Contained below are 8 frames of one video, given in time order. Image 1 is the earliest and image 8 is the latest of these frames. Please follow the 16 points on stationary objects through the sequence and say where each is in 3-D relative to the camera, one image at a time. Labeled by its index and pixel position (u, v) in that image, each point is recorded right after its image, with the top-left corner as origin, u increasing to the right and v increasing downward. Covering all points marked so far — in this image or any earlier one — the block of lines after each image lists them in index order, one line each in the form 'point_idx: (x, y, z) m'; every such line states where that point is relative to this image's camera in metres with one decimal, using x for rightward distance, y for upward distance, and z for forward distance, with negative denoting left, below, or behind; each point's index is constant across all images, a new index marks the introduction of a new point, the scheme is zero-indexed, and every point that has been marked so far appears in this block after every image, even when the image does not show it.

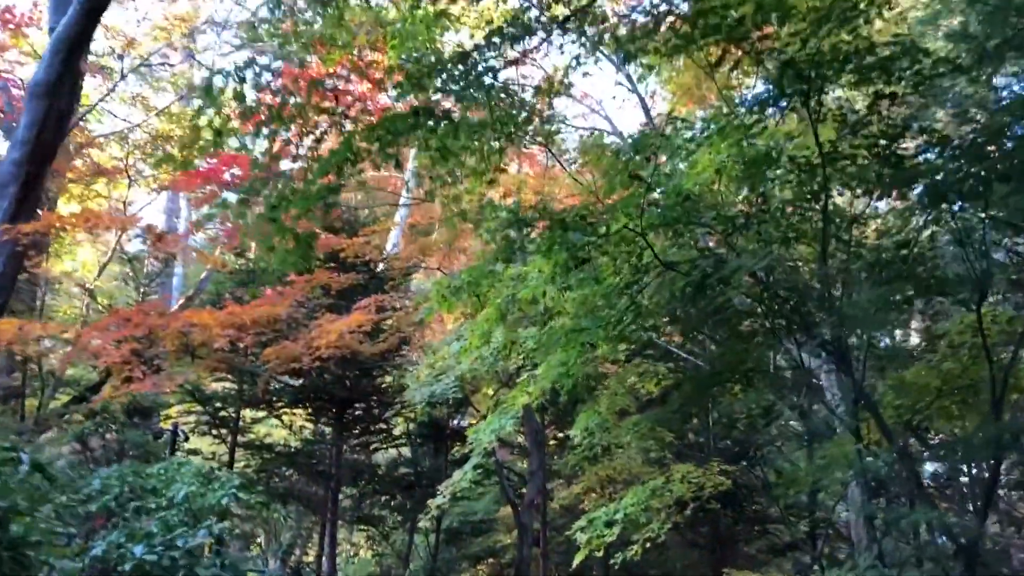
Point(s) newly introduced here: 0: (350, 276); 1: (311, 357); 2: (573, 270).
0: (-1.4, +0.1, +7.9) m
1: (-1.7, -0.5, +7.5) m
2: (+0.3, +0.1, +4.3) m
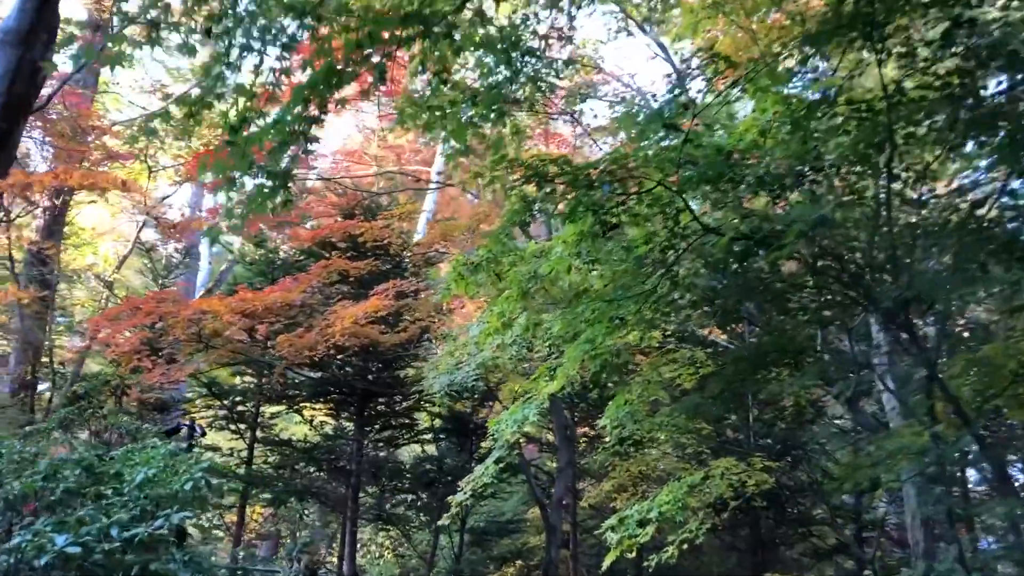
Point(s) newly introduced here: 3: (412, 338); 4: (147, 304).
0: (-1.2, +0.2, +7.6) m
1: (-1.4, -0.4, +7.1) m
2: (+0.4, +0.2, +3.8) m
3: (-0.8, -0.4, +7.5) m
4: (-2.7, -0.1, +6.7) m
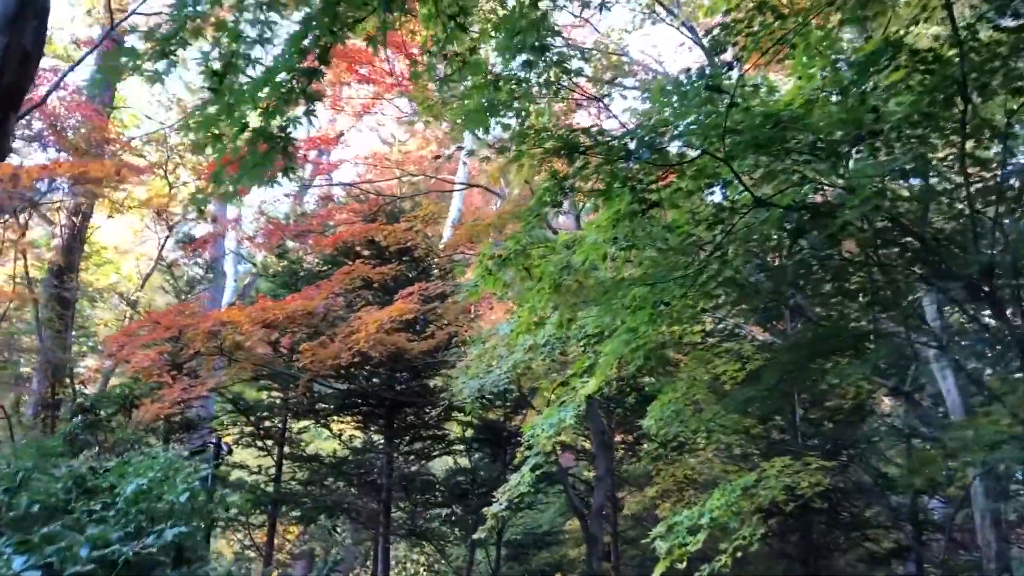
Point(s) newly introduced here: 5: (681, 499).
0: (-1.0, +0.2, +7.3) m
1: (-1.2, -0.5, +6.8) m
2: (+0.5, +0.3, +3.5) m
3: (-0.6, -0.4, +7.2) m
4: (-2.5, -0.2, +6.5) m
5: (+1.2, -1.5, +6.4) m
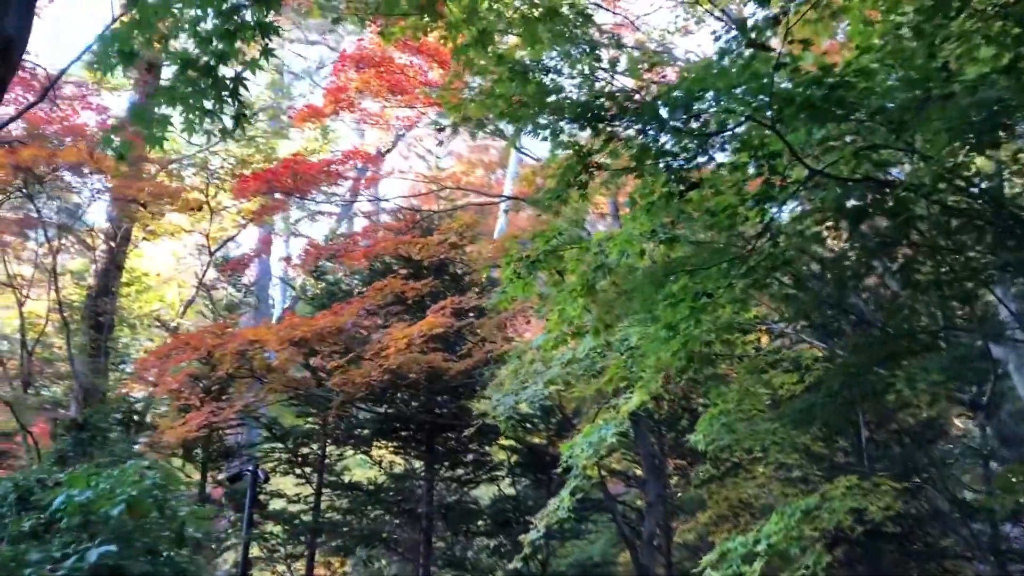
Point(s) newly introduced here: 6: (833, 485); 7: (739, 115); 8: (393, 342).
0: (-0.7, +0.1, +7.0) m
1: (-0.9, -0.6, +6.5) m
2: (+0.6, +0.3, +3.1) m
3: (-0.2, -0.6, +6.8) m
4: (-2.2, -0.3, +6.3) m
5: (+1.5, -1.5, +6.0) m
6: (+1.6, -1.0, +4.5) m
7: (+0.7, +0.5, +2.9) m
8: (-0.8, -0.4, +6.2) m
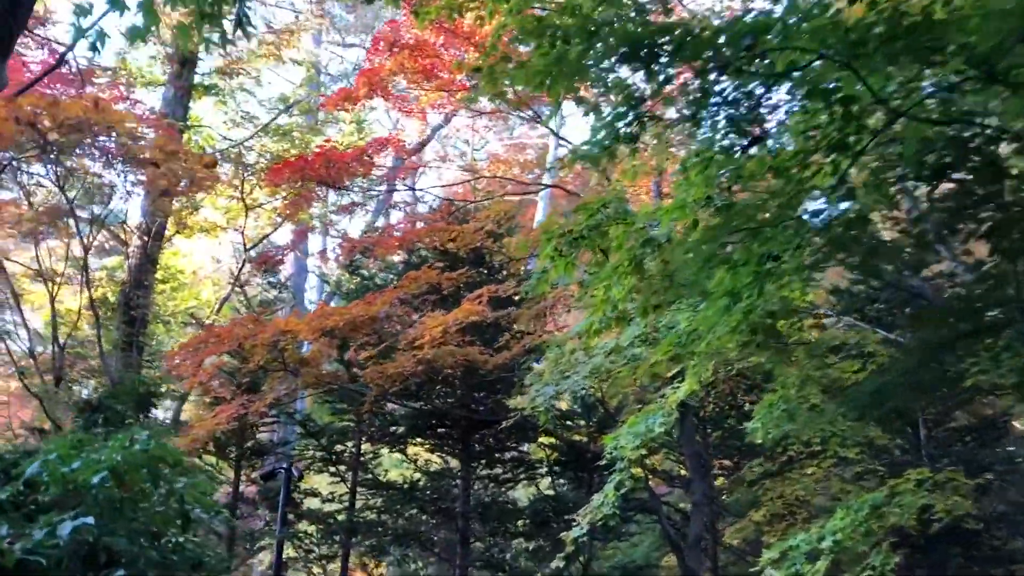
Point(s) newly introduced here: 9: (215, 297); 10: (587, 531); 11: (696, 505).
0: (-0.4, +0.1, +6.8) m
1: (-0.6, -0.5, +6.3) m
2: (+0.7, +0.4, +2.9) m
3: (0.0, -0.5, +6.6) m
4: (-1.9, -0.3, +6.1) m
5: (+1.7, -1.5, +5.6) m
6: (+1.8, -0.9, +4.2) m
7: (+0.8, +0.6, +2.6) m
8: (-0.5, -0.3, +6.0) m
9: (-3.6, -0.1, +11.1) m
10: (+0.5, -1.5, +5.8) m
11: (+1.4, -1.7, +7.1) m
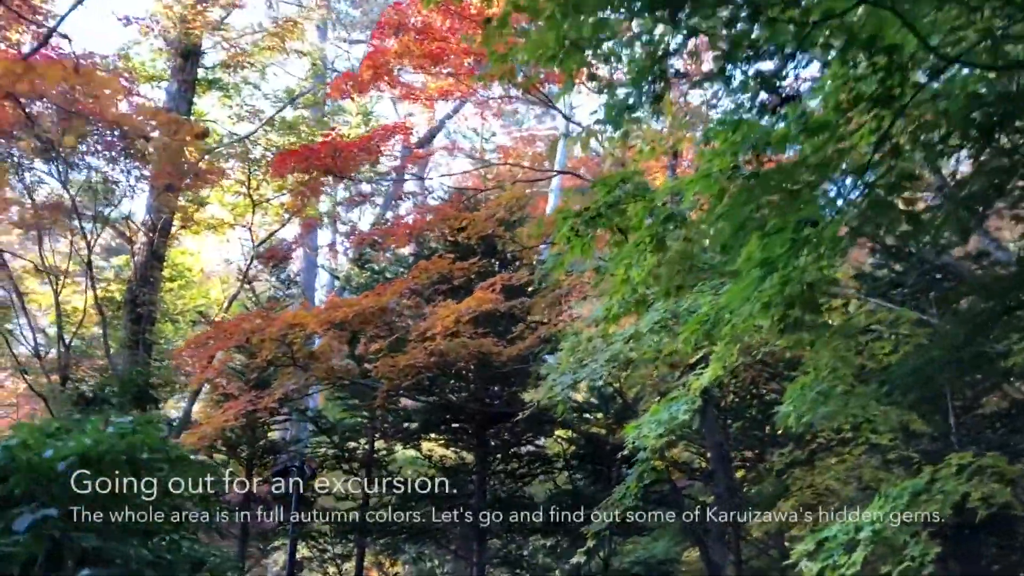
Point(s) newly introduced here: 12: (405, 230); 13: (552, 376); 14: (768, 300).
0: (-0.3, +0.2, +6.6) m
1: (-0.5, -0.5, +6.1) m
2: (+0.7, +0.5, +2.7) m
3: (+0.1, -0.4, +6.4) m
4: (-1.8, -0.2, +6.0) m
5: (+1.8, -1.4, +5.4) m
6: (+1.9, -0.8, +4.0) m
7: (+0.9, +0.7, +2.4) m
8: (-0.4, -0.2, +5.8) m
9: (-3.4, -0.1, +10.9) m
10: (+0.6, -1.5, +5.6) m
11: (+1.5, -1.6, +6.9) m
12: (-0.8, +0.4, +7.0) m
13: (+0.2, -0.6, +5.6) m
14: (+0.9, -0.1, +3.3) m
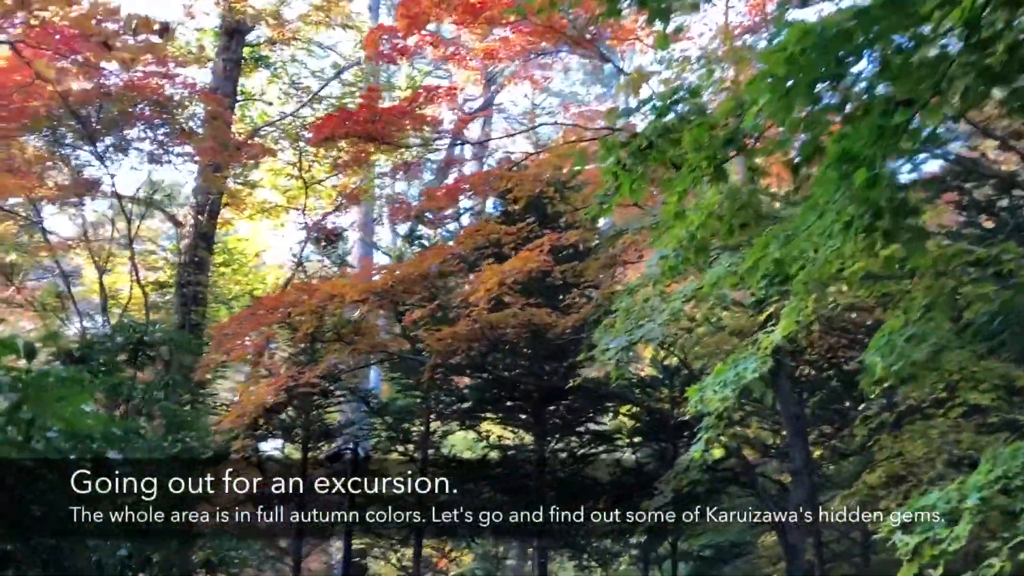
0: (+0.1, +0.4, +6.2) m
1: (-0.2, -0.3, +5.8) m
2: (+0.8, +0.7, +2.2) m
3: (+0.5, -0.2, +6.0) m
4: (-1.5, -0.1, +5.7) m
5: (+2.1, -1.1, +4.9) m
6: (+2.0, -0.5, +3.5) m
7: (+0.9, +0.9, +1.9) m
8: (-0.1, 0.0, +5.4) m
9: (-2.7, +0.1, +10.8) m
10: (+0.9, -1.2, +5.2) m
11: (+2.0, -1.3, +6.3) m
12: (-0.4, +0.7, +6.6) m
13: (+0.5, -0.3, +5.1) m
14: (+1.0, +0.1, +2.8) m
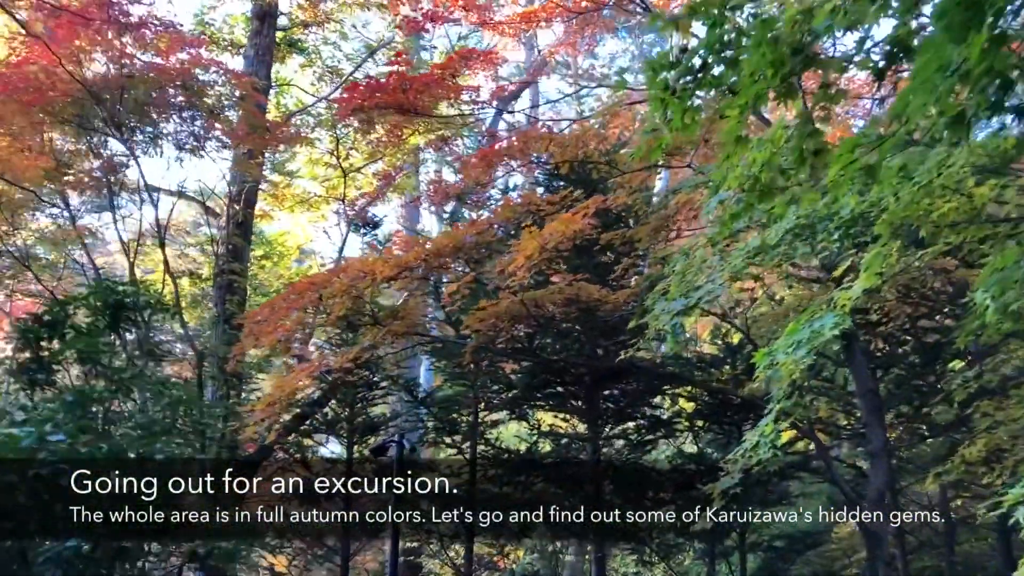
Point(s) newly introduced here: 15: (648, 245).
0: (+0.4, +0.6, +5.8) m
1: (+0.1, -0.1, +5.4) m
2: (+0.8, +0.9, +1.8) m
3: (+0.8, 0.0, +5.5) m
4: (-1.3, 0.0, +5.4) m
5: (+2.4, -0.9, +4.4) m
6: (+2.2, -0.3, +2.9) m
7: (+0.9, +1.1, +1.5) m
8: (+0.1, +0.1, +5.0) m
9: (-2.2, +0.2, +10.5) m
10: (+1.2, -1.0, +4.7) m
11: (+2.3, -1.1, +5.8) m
12: (-0.1, +0.8, +6.2) m
13: (+0.8, -0.2, +4.7) m
14: (+1.1, +0.3, +2.4) m
15: (+0.8, +0.2, +5.4) m
